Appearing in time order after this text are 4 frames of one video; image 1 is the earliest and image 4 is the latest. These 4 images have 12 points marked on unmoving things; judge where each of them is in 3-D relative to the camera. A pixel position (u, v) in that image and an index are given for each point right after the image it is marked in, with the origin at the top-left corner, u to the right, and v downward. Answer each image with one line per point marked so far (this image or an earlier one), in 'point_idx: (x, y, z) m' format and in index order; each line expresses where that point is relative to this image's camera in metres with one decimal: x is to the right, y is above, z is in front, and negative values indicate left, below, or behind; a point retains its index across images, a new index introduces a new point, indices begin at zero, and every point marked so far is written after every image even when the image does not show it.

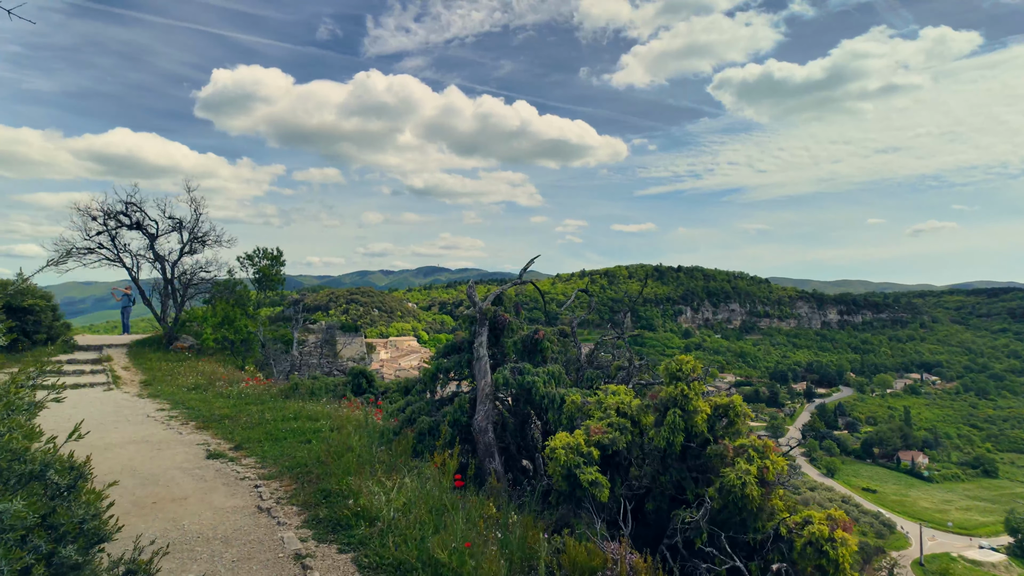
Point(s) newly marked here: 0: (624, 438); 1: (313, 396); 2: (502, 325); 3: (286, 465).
0: (+0.9, -1.3, +4.9) m
1: (-4.5, -2.4, +13.3) m
2: (-0.1, -0.5, +8.5) m
3: (-2.7, -2.1, +7.0) m
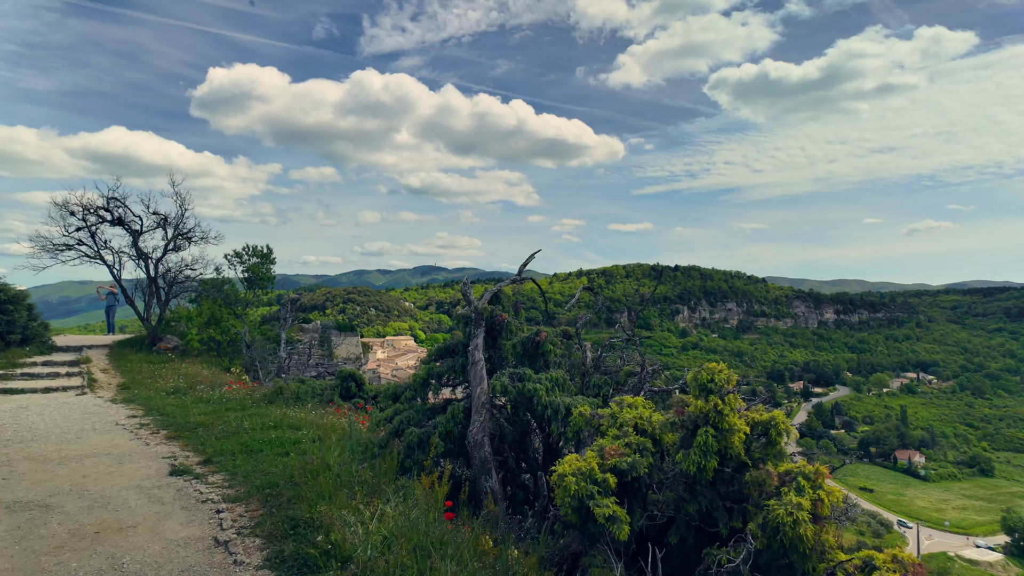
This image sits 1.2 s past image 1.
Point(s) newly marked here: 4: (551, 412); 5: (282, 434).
0: (+0.9, -1.2, +4.2) m
1: (-4.5, -2.4, +12.5) m
2: (-0.1, -0.5, +7.7) m
3: (-2.7, -2.1, +6.2) m
4: (+0.4, -1.4, +6.5) m
5: (-3.6, -2.3, +9.1) m
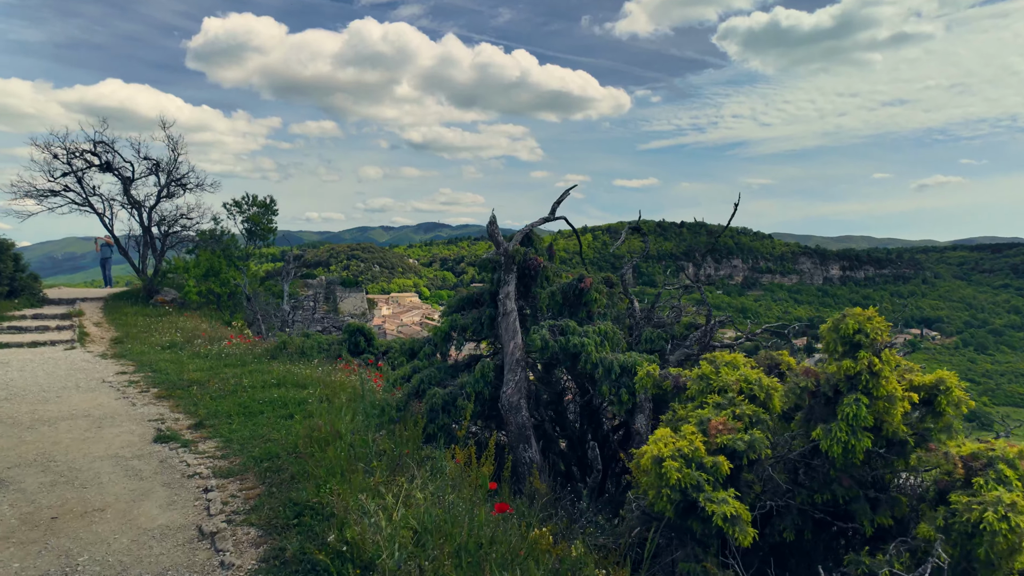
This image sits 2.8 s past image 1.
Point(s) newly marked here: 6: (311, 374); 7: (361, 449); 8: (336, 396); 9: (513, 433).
0: (+1.3, -0.8, +3.1) m
1: (-4.1, -1.3, +11.5) m
2: (+0.3, +0.2, +6.6) m
3: (-2.3, -1.5, +5.2) m
4: (+0.8, -0.8, +5.5) m
5: (-3.1, -1.5, +8.1) m
6: (-3.3, -1.4, +9.5) m
7: (-1.2, -1.3, +4.7) m
8: (-2.3, -1.4, +7.7) m
9: (0.0, -1.4, +5.5) m
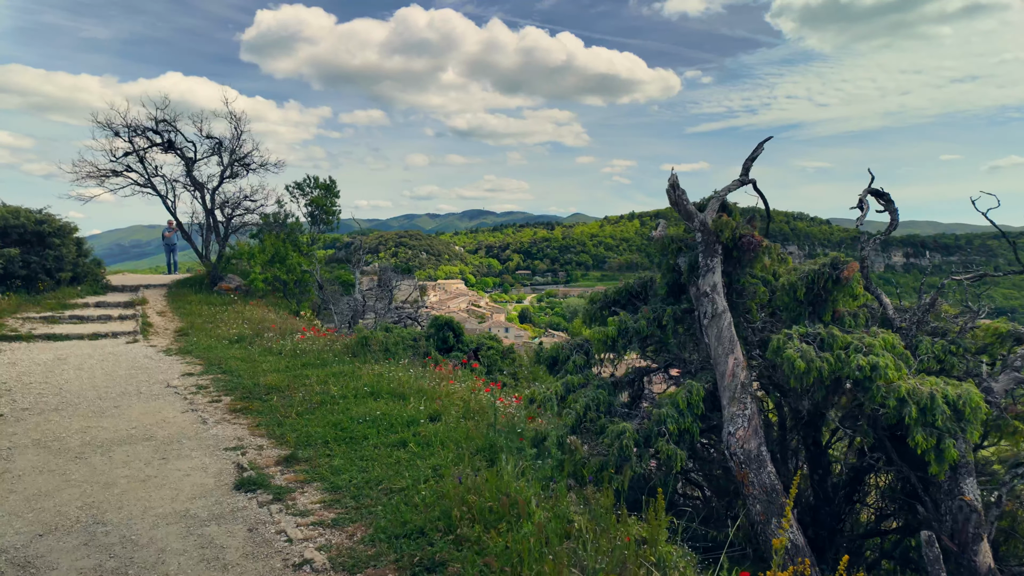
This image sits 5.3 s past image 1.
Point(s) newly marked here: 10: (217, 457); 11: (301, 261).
0: (+2.7, -0.8, +1.1) m
1: (-2.1, -1.1, +9.9) m
2: (+1.9, +0.3, +4.6) m
3: (-0.8, -1.4, +3.5) m
4: (+2.4, -0.7, +3.5) m
5: (-1.4, -1.3, +6.5) m
6: (-1.4, -1.2, +7.8) m
7: (+0.3, -1.3, +2.9) m
8: (-0.6, -1.3, +6.0) m
9: (+1.6, -1.3, +3.6) m
10: (-2.5, -1.4, +5.0) m
11: (-6.1, +0.8, +16.9) m
